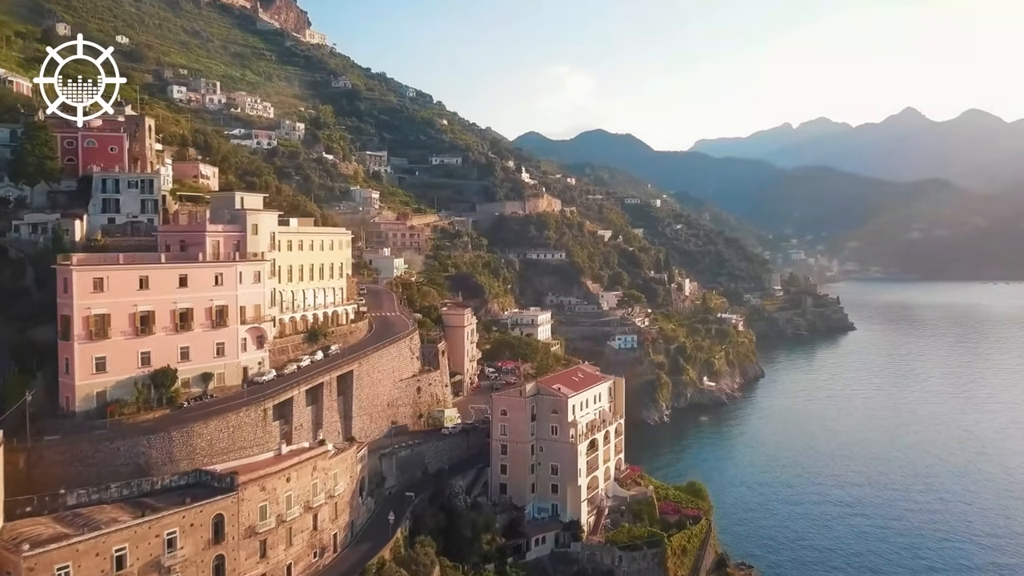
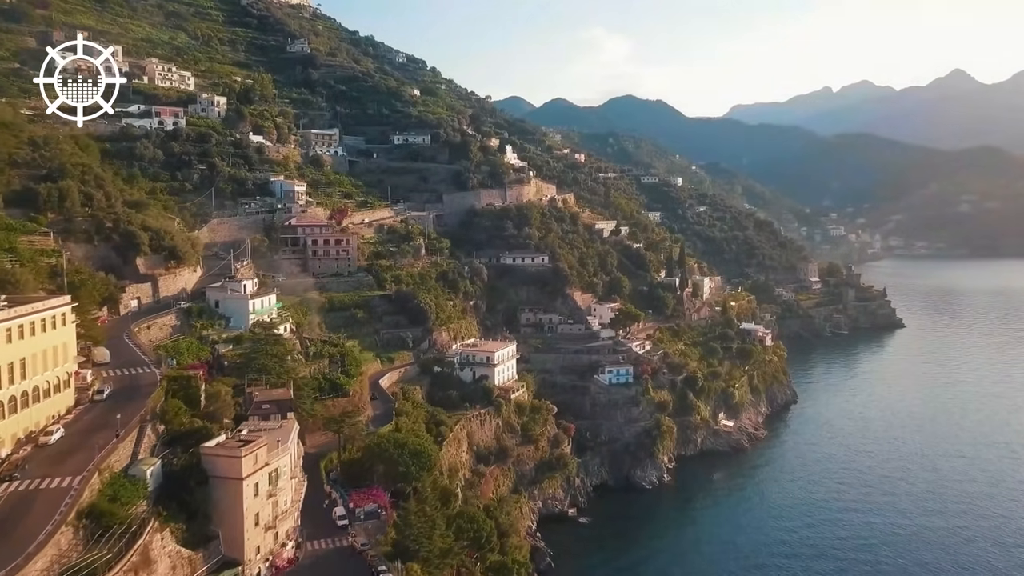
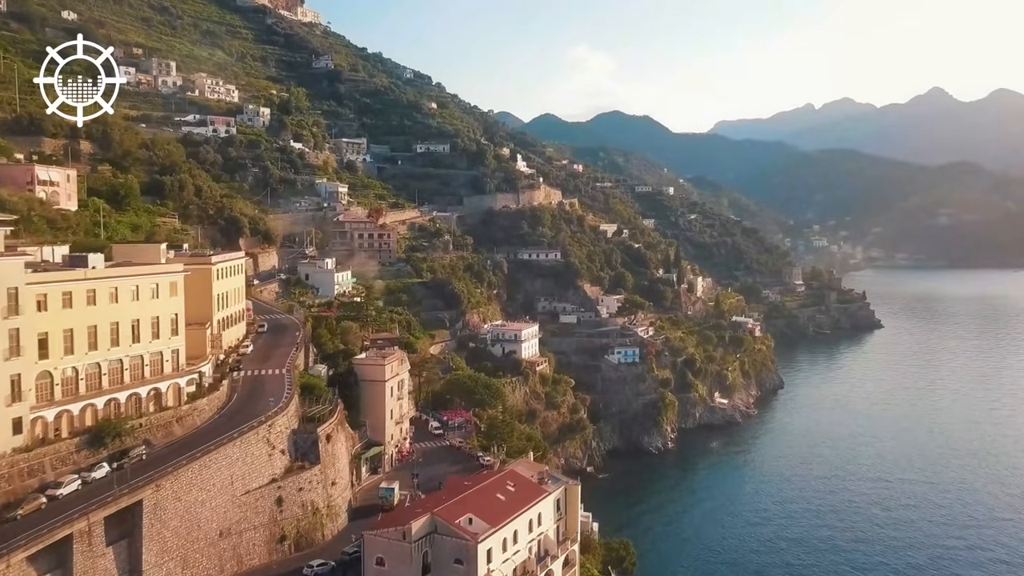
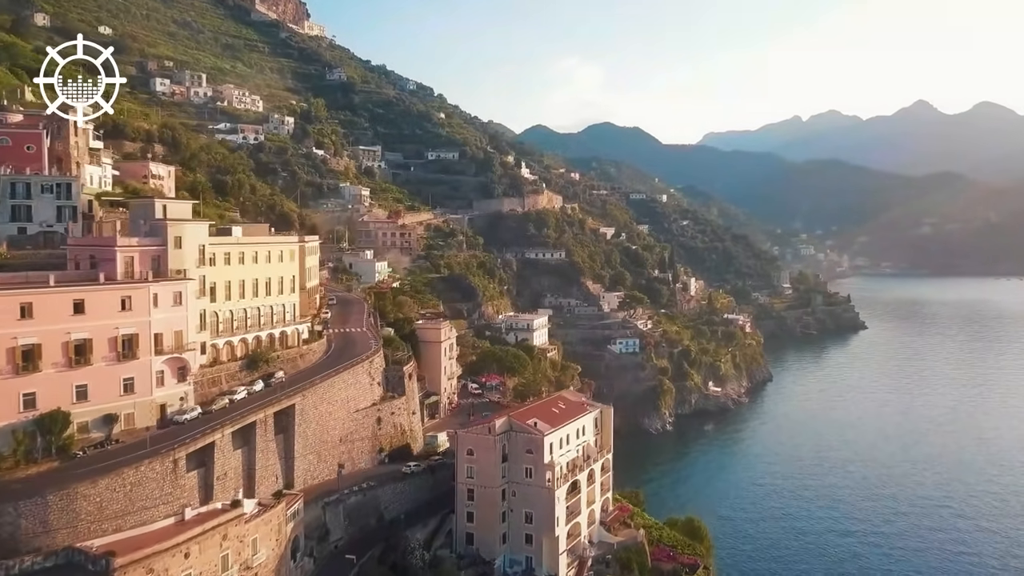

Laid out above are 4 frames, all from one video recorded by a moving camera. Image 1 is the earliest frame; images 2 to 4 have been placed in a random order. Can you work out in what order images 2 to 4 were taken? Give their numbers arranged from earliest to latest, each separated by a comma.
4, 3, 2
